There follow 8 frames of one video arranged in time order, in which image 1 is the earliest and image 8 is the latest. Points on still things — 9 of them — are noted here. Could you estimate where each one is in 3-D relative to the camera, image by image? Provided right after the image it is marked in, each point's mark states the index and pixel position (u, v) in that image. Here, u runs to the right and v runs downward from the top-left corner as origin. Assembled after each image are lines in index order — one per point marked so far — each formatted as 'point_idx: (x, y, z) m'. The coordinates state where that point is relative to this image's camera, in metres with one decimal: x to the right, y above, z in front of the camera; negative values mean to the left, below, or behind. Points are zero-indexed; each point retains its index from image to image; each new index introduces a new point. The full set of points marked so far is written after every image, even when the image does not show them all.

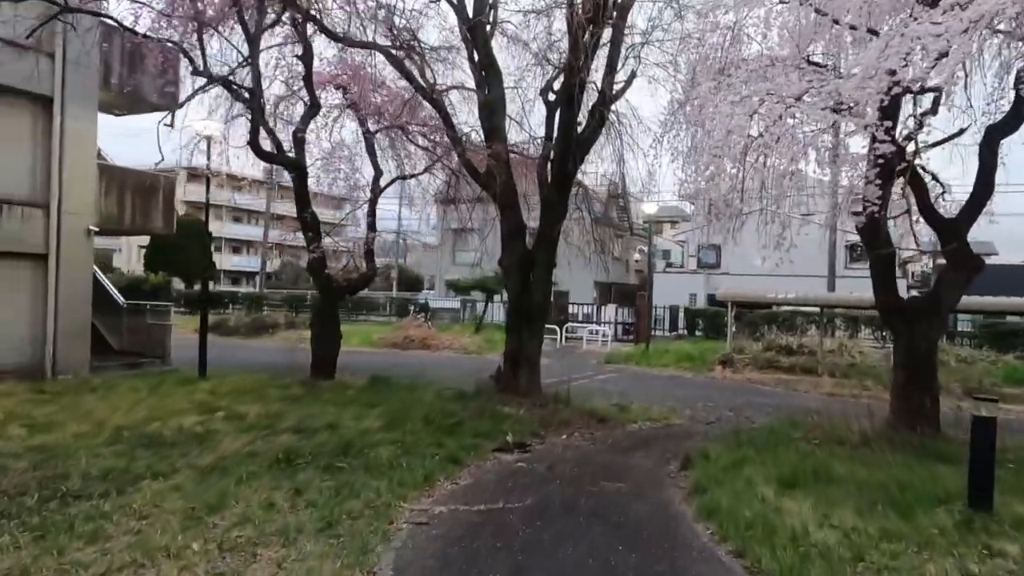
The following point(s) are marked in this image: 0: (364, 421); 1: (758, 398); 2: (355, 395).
0: (-1.4, -1.3, +7.3) m
1: (+4.1, -1.9, +12.8) m
2: (-2.0, -1.3, +9.5) m
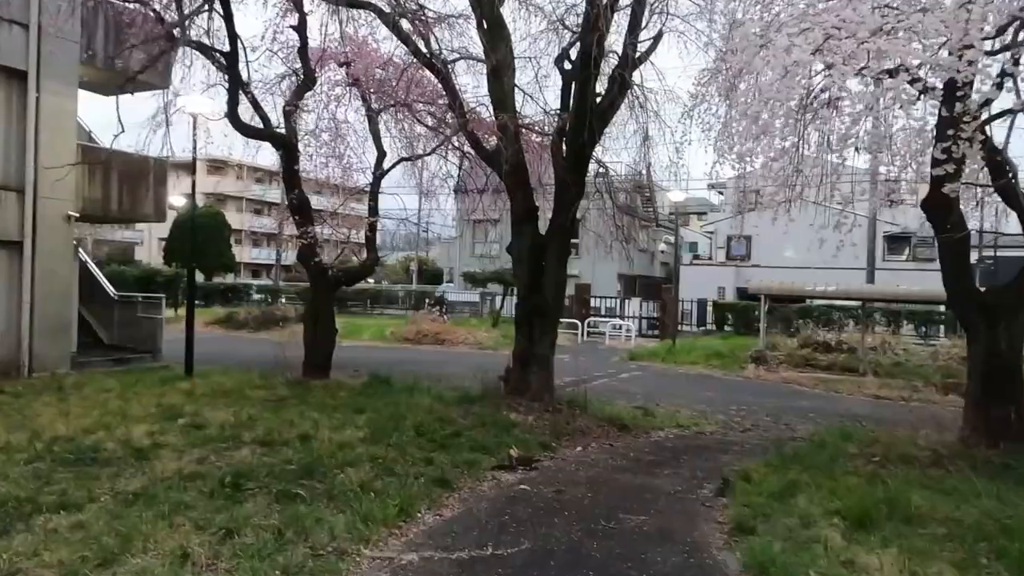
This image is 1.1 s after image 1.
0: (-1.4, -1.2, +6.3) m
1: (+4.3, -1.7, +11.6) m
2: (-1.8, -1.2, +8.5) m
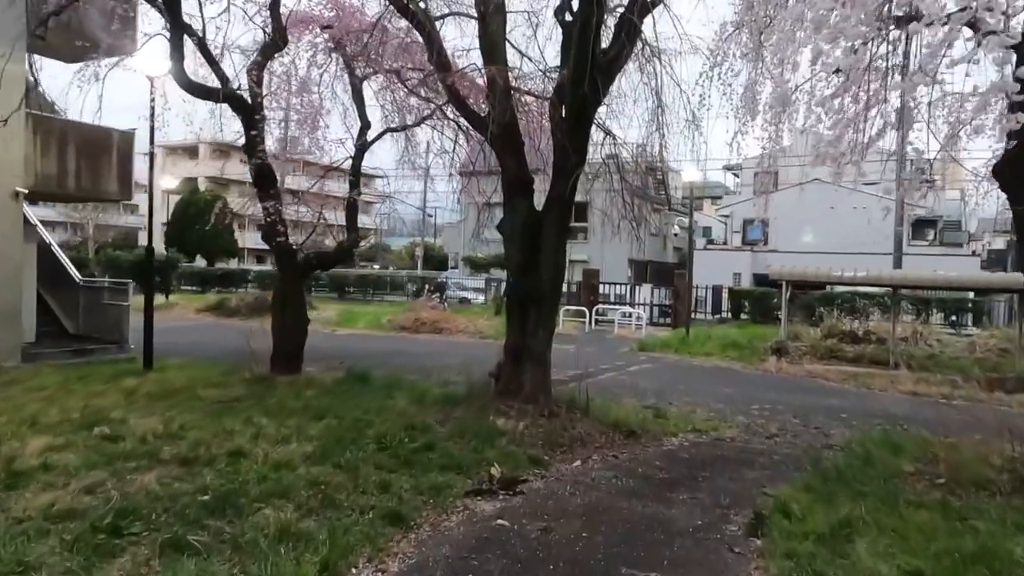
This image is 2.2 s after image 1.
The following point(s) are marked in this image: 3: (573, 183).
0: (-1.5, -1.1, +5.2) m
1: (+4.3, -1.5, +10.4) m
2: (-1.9, -1.1, +7.4) m
3: (+0.6, +1.0, +7.1) m
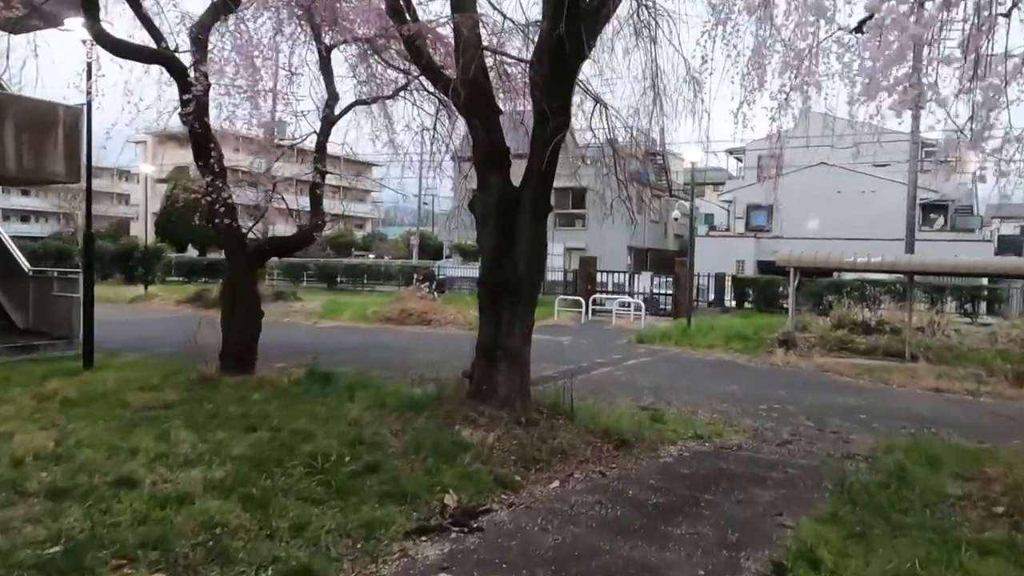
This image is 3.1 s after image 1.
0: (-1.7, -1.0, +4.2) m
1: (+4.1, -1.4, +9.5) m
2: (-2.2, -1.0, +6.4) m
3: (+0.3, +1.1, +6.1) m
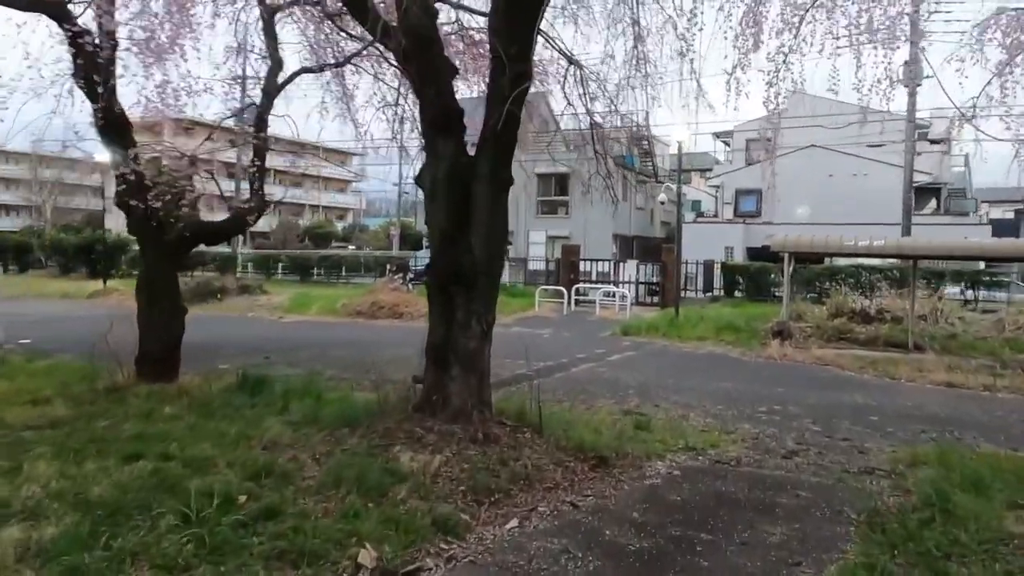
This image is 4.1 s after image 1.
0: (-2.0, -1.0, +3.2) m
1: (+3.7, -1.2, +8.5) m
2: (-2.5, -0.9, +5.3) m
3: (0.0, +1.2, +5.1) m
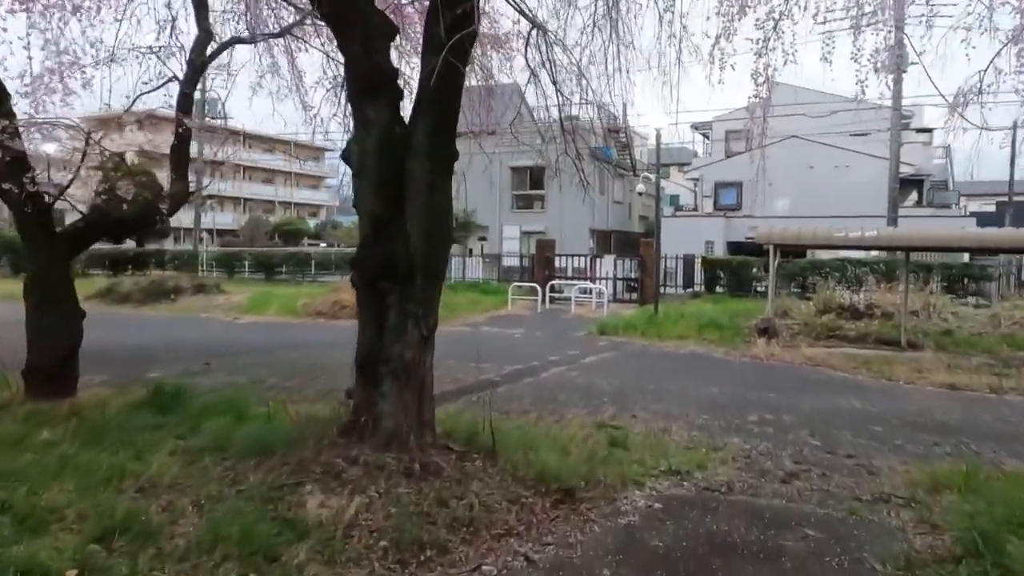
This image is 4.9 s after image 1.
0: (-2.2, -1.0, +2.2) m
1: (+3.3, -1.1, +7.7) m
2: (-2.8, -0.9, +4.4) m
3: (-0.3, +1.2, +4.2) m
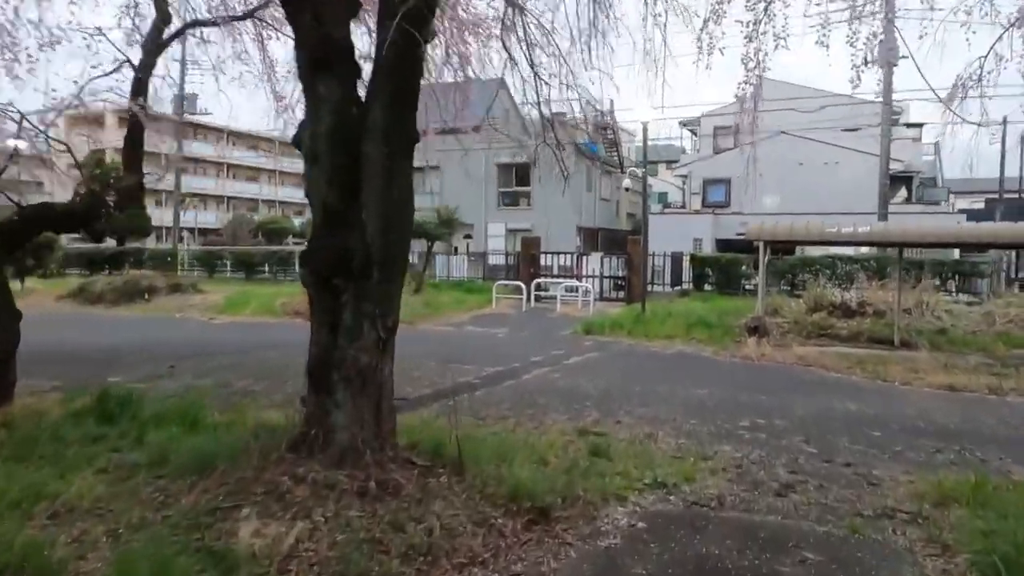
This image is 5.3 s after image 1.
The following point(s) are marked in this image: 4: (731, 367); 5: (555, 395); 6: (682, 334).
0: (-2.4, -1.0, +1.8) m
1: (+3.1, -1.1, +7.3) m
2: (-2.9, -0.9, +3.9) m
3: (-0.5, +1.2, +3.7) m
4: (+2.8, -1.0, +9.6) m
5: (+0.4, -1.1, +7.7) m
6: (+2.8, -0.7, +12.4) m
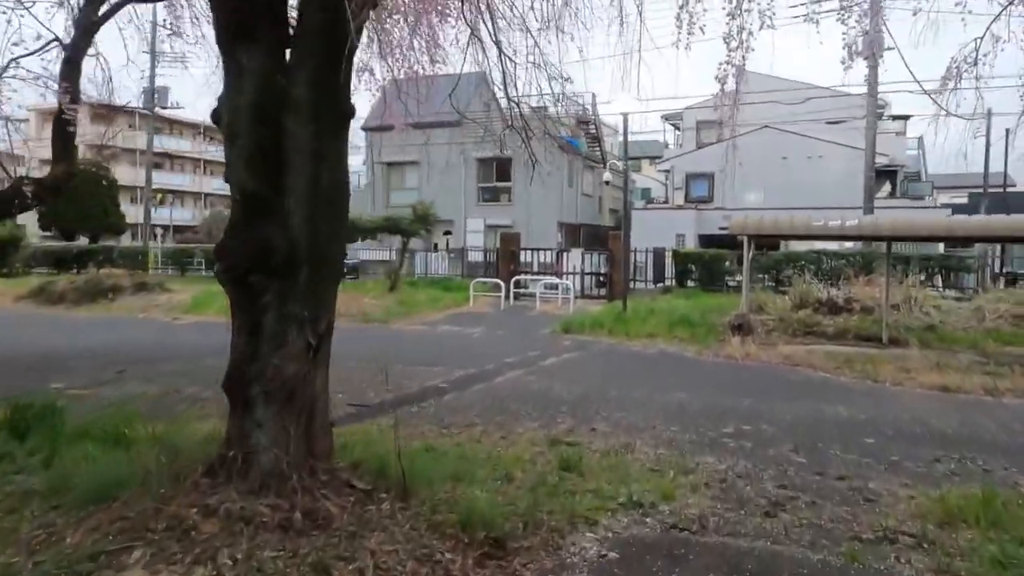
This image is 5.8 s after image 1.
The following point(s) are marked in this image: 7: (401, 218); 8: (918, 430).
0: (-2.6, -1.0, +1.2) m
1: (+2.8, -1.1, +6.9) m
2: (-3.1, -0.9, +3.4) m
3: (-0.7, +1.2, +3.2) m
4: (+2.4, -1.0, +9.2) m
5: (+0.1, -1.1, +7.2) m
6: (+2.4, -0.7, +12.0) m
7: (-2.6, +1.6, +17.8) m
8: (+3.2, -1.1, +6.0) m
